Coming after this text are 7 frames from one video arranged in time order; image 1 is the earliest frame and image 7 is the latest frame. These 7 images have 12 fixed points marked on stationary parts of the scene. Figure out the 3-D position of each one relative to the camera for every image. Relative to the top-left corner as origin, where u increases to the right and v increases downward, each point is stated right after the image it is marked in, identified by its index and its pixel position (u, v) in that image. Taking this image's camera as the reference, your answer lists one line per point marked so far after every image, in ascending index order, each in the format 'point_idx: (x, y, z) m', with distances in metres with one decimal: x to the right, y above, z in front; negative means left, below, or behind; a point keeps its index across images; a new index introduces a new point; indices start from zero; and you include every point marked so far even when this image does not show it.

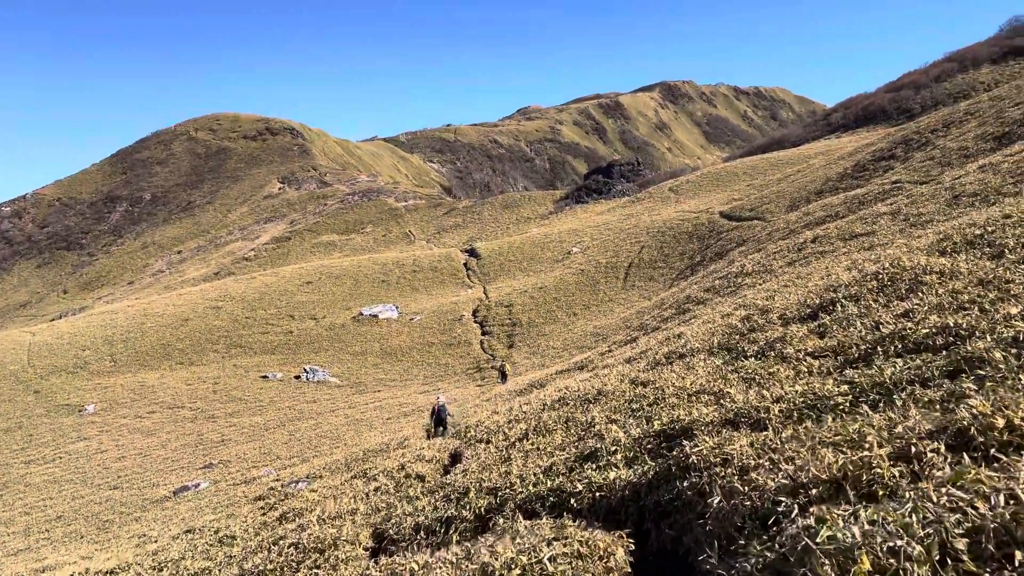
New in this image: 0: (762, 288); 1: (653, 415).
0: (+5.6, 0.0, +18.0) m
1: (+1.1, -1.0, +6.2) m
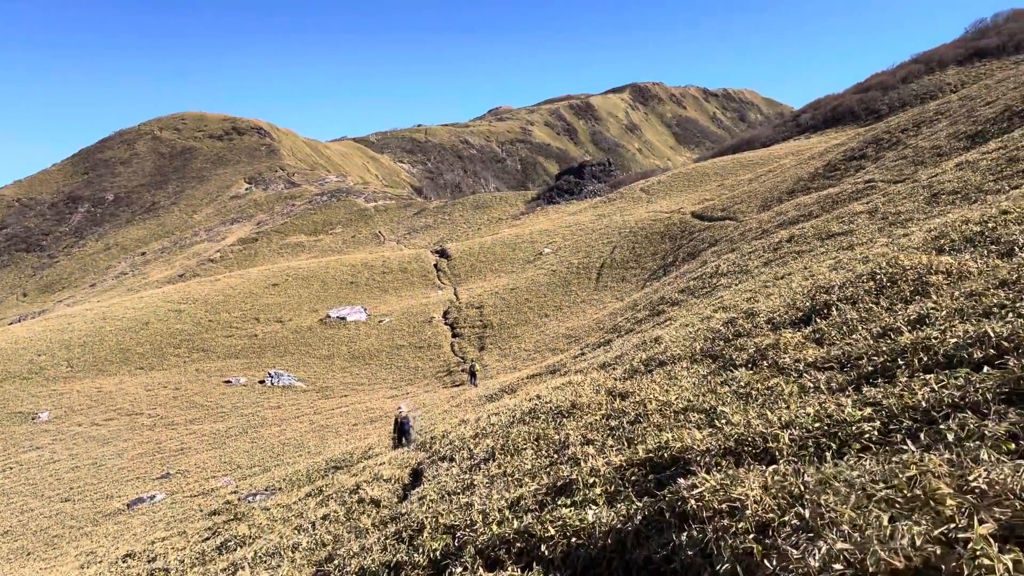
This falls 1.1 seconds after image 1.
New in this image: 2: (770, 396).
0: (+4.9, 0.0, +17.4) m
1: (+0.9, -1.0, +5.5) m
2: (+1.6, -0.7, +5.0) m
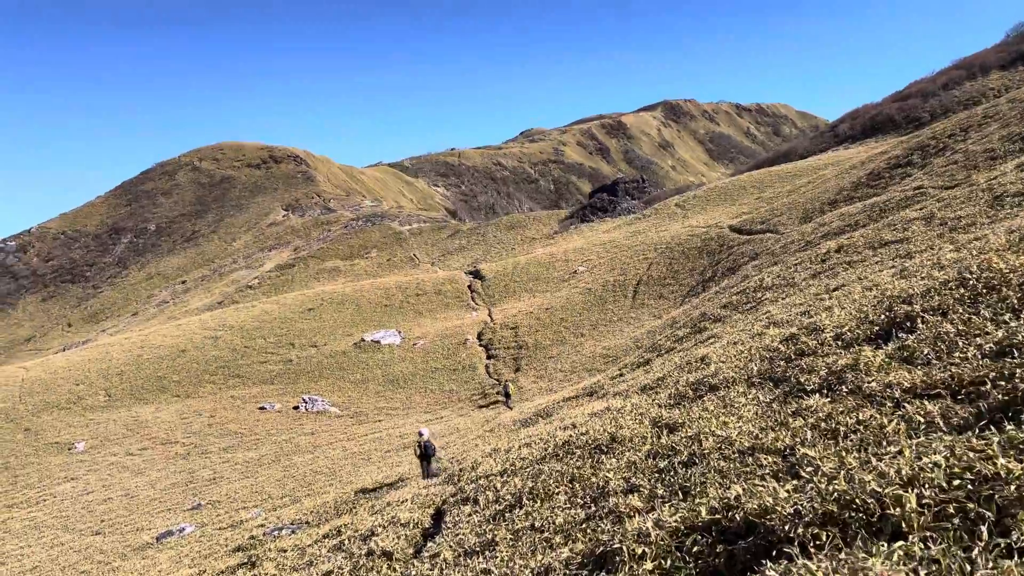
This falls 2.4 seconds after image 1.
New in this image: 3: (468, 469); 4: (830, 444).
0: (+5.6, -0.3, +16.1) m
1: (+1.0, -1.1, +4.4) m
2: (+1.7, -0.7, +4.0) m
3: (-0.7, -2.8, +12.4) m
4: (+1.6, -0.8, +4.1) m
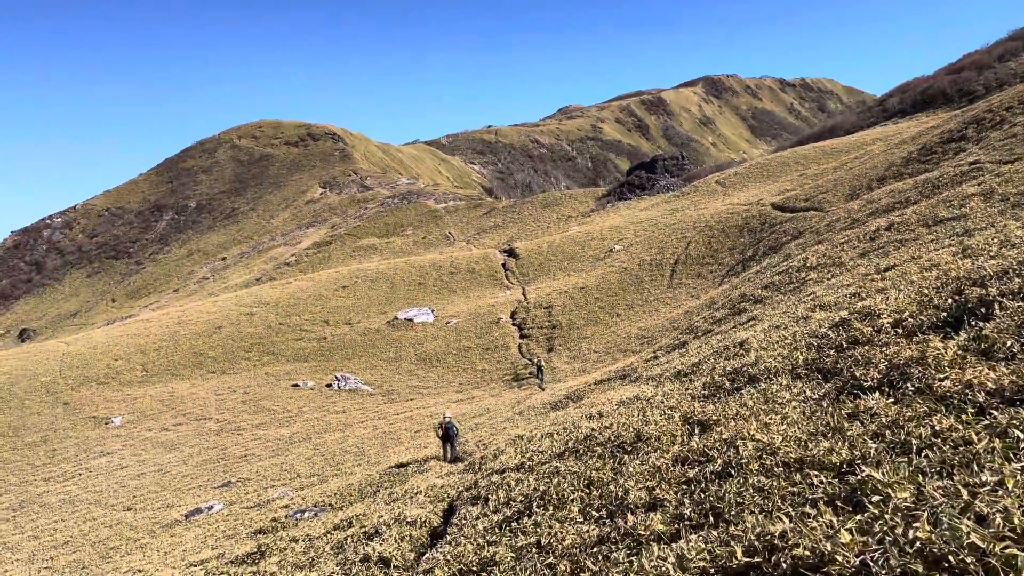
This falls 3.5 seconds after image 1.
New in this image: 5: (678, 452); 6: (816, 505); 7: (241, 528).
0: (+6.1, +0.1, +15.1) m
1: (+1.0, -1.0, +3.6) m
2: (+1.7, -0.7, +3.2) m
3: (-0.3, -2.5, +11.8) m
4: (+1.6, -0.7, +3.3) m
5: (+1.1, -1.0, +5.1) m
6: (+1.2, -0.9, +3.3) m
7: (-6.5, -5.8, +19.3) m
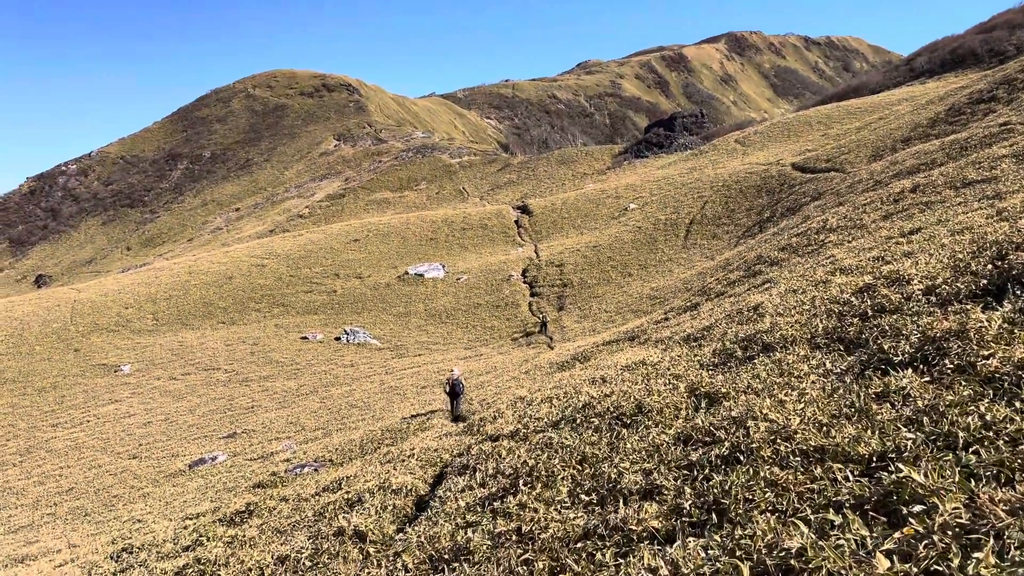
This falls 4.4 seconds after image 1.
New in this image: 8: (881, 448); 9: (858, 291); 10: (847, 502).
0: (+6.2, +0.7, +14.5) m
1: (+0.9, -0.8, +3.1) m
2: (+1.6, -0.5, +2.6) m
3: (-0.3, -1.9, +11.3) m
4: (+1.5, -0.6, +2.7) m
5: (+1.0, -0.8, +4.6) m
6: (+1.1, -0.7, +2.8) m
7: (-6.5, -4.6, +19.1) m
8: (+1.4, -0.6, +3.1) m
9: (+3.2, 0.0, +7.4) m
10: (+1.2, -0.7, +2.8) m
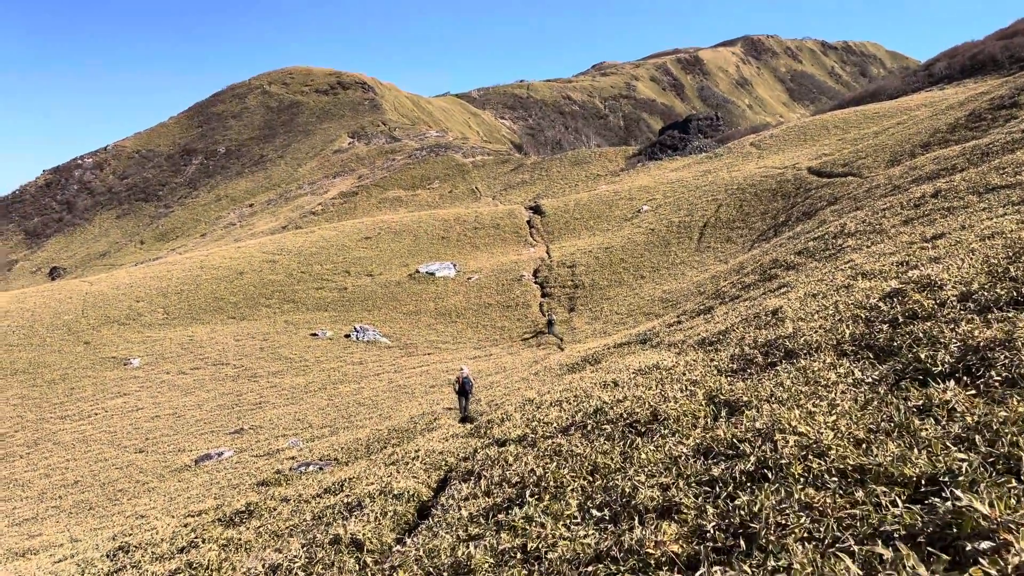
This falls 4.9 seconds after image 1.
0: (+6.4, +0.6, +14.1) m
1: (+0.9, -0.8, +2.8) m
2: (+1.6, -0.5, +2.3) m
3: (-0.2, -1.8, +11.0) m
4: (+1.5, -0.6, +2.4) m
5: (+1.0, -0.8, +4.3) m
6: (+1.1, -0.7, +2.4) m
7: (-6.3, -4.5, +18.9) m
8: (+1.4, -0.6, +2.8) m
9: (+3.3, -0.1, +7.1) m
10: (+1.2, -0.7, +2.5) m
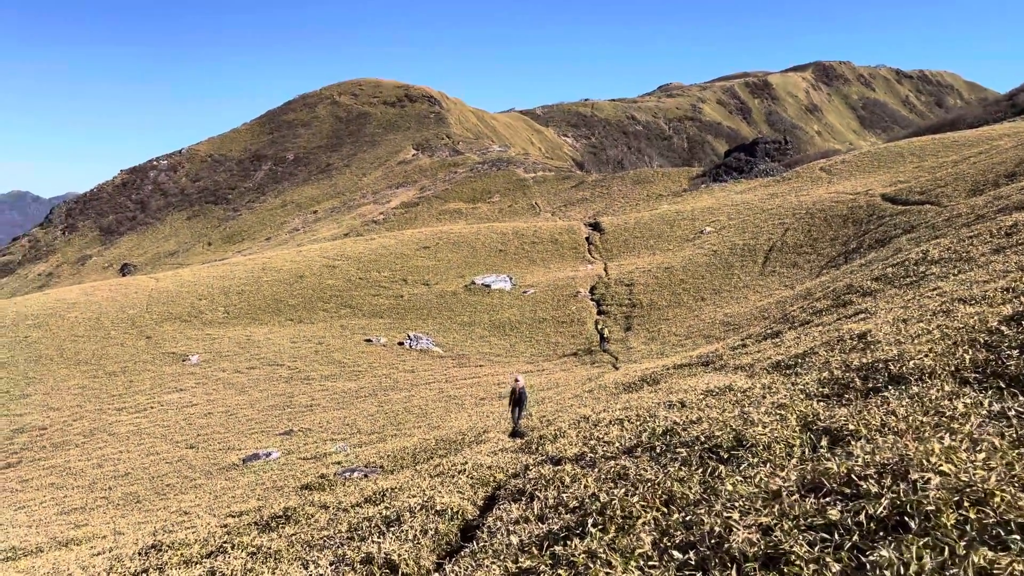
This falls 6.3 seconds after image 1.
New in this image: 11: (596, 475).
0: (+7.4, +0.1, +13.0) m
1: (+1.1, -0.8, +2.1) m
2: (+1.7, -0.5, +1.5) m
3: (+0.5, -1.9, +10.4) m
4: (+1.7, -0.6, +1.7) m
5: (+1.3, -0.8, +3.6) m
6: (+1.3, -0.7, +1.7) m
7: (-5.2, -4.5, +18.6) m
8: (+1.6, -0.6, +2.0) m
9: (+3.8, -0.3, +6.2) m
10: (+1.3, -0.7, +1.7) m
11: (+0.6, -1.2, +5.3) m
